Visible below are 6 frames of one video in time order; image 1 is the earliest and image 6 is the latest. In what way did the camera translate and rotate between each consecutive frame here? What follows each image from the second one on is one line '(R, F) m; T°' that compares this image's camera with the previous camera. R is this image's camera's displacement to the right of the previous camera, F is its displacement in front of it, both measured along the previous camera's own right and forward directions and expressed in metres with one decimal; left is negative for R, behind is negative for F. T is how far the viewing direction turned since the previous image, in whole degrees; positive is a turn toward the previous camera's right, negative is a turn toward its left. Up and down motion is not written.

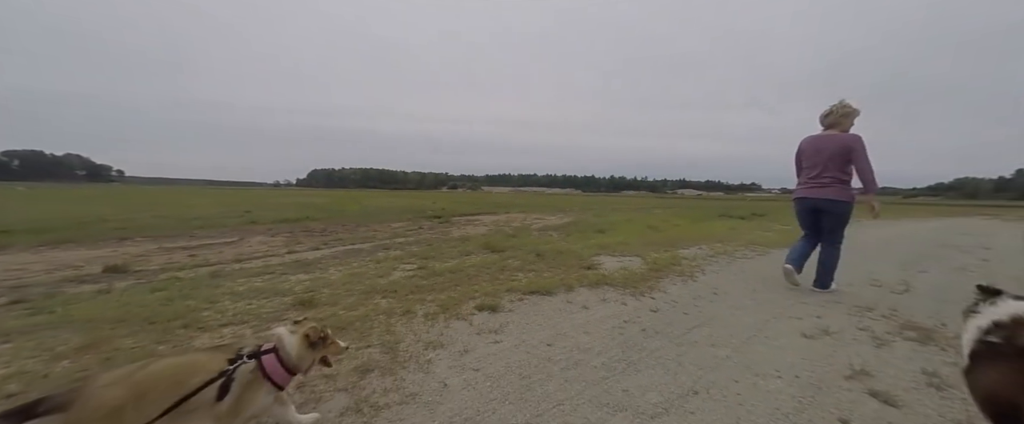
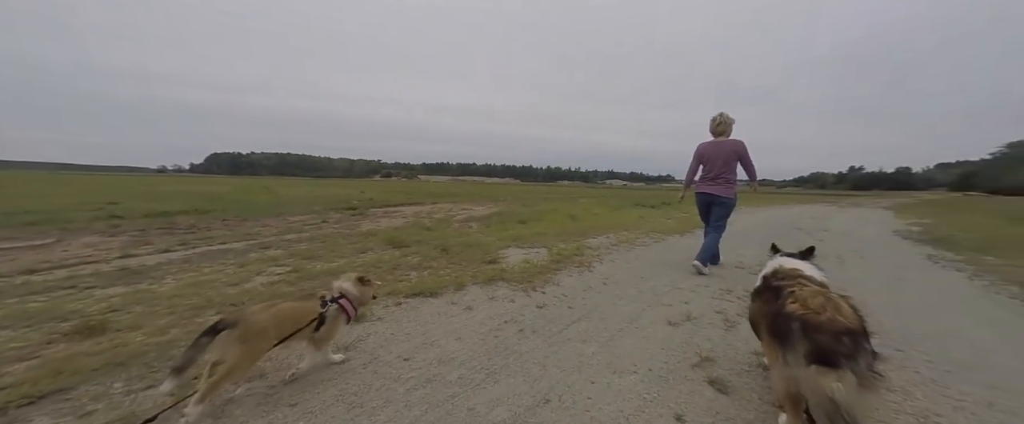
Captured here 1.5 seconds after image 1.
(+0.8, +0.3) m; +11°
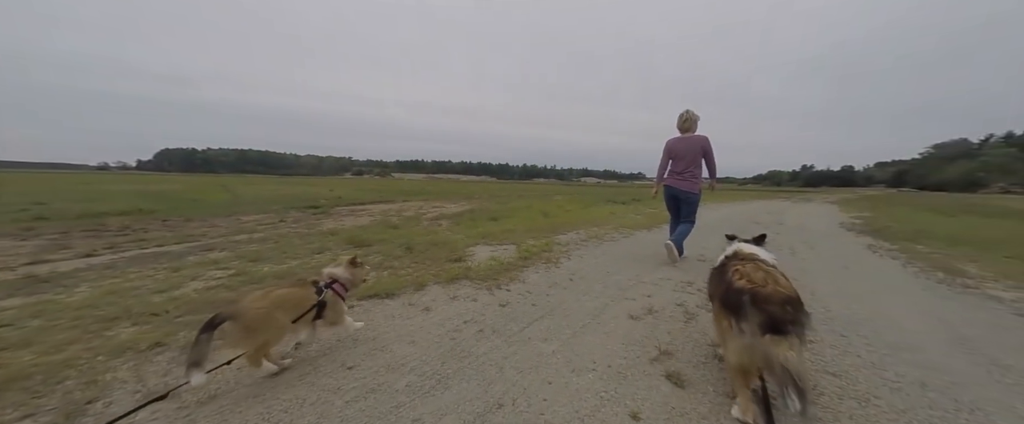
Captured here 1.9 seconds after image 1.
(+0.2, +0.2) m; +4°
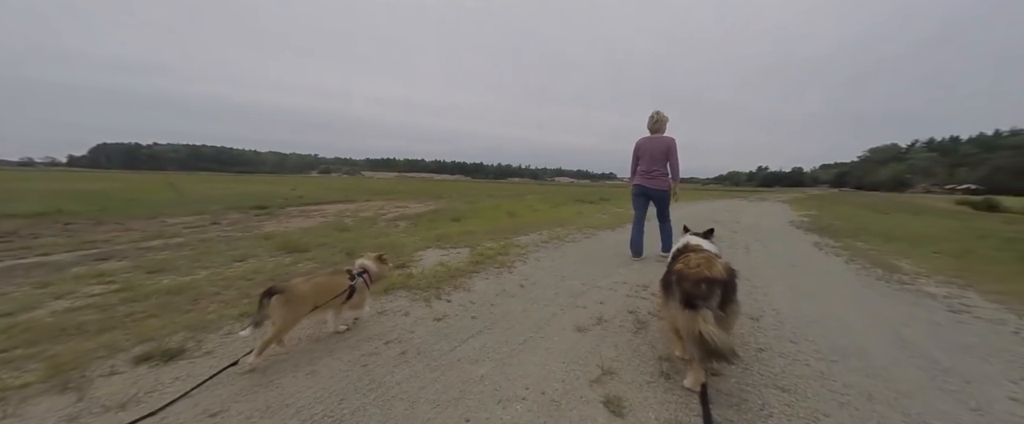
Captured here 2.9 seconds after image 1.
(+0.5, +0.4) m; +5°
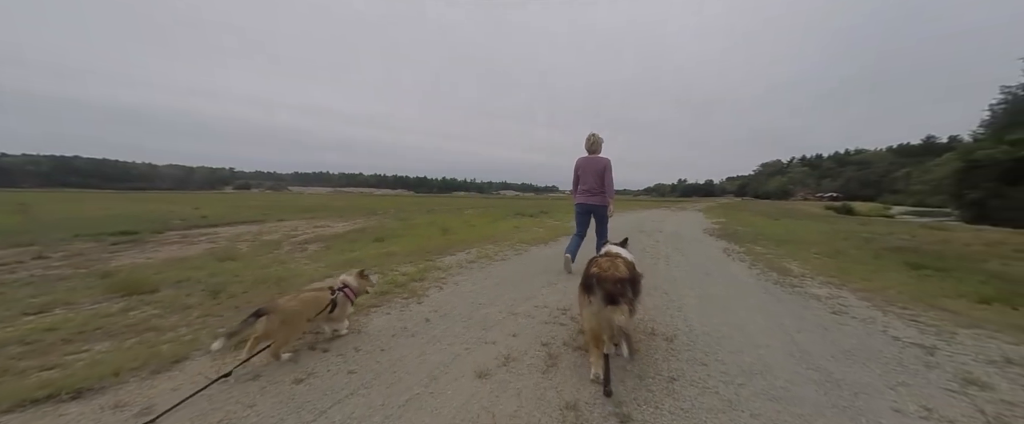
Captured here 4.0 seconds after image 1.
(+0.6, +0.5) m; +10°
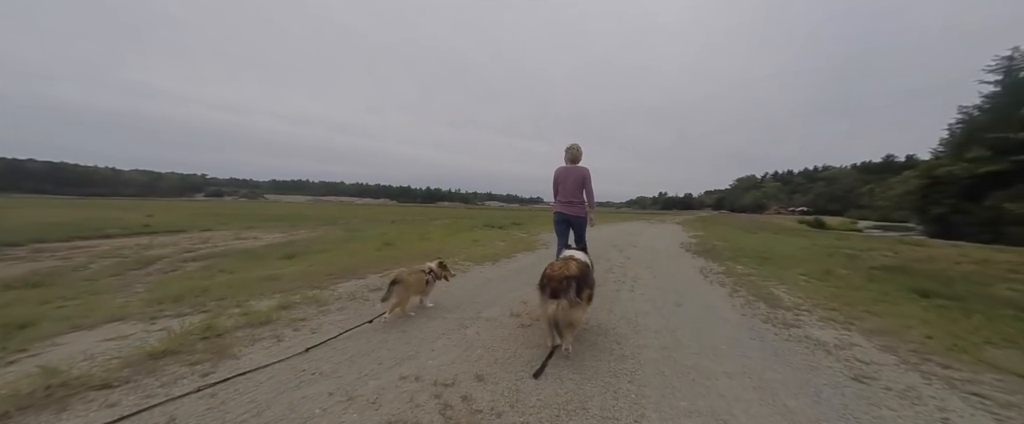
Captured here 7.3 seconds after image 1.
(+1.3, +1.8) m; +3°
